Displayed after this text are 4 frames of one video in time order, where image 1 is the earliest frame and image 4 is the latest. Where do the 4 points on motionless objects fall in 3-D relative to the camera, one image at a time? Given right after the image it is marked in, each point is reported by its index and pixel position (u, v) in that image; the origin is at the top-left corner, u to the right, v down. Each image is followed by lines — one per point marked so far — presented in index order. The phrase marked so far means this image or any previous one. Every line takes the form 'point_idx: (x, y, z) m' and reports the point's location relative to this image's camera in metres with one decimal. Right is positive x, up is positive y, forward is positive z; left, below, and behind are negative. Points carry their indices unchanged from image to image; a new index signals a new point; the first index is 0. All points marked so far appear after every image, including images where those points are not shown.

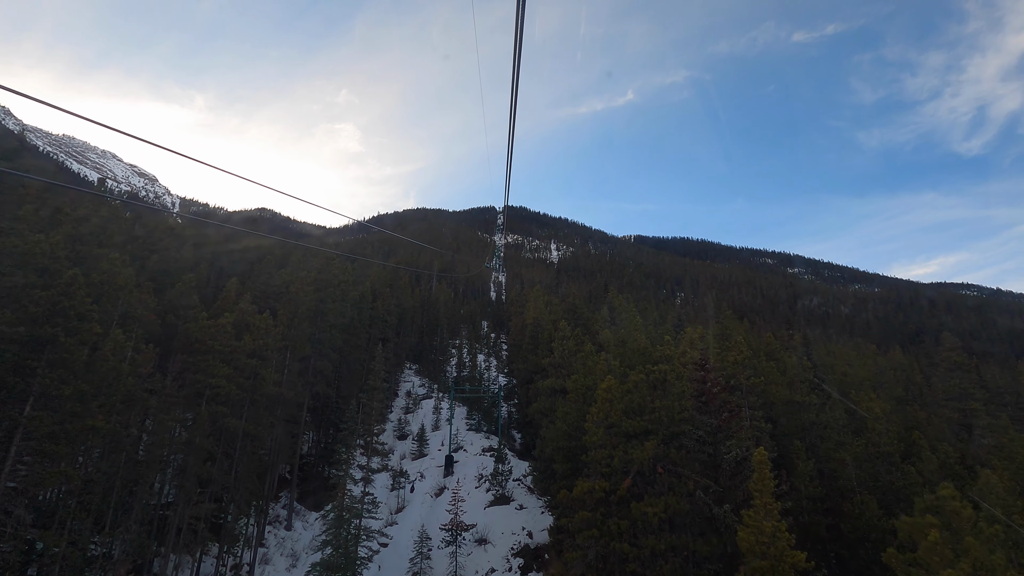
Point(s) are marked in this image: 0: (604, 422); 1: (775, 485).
0: (+2.7, -4.0, +15.9) m
1: (+5.7, -4.3, +11.5) m
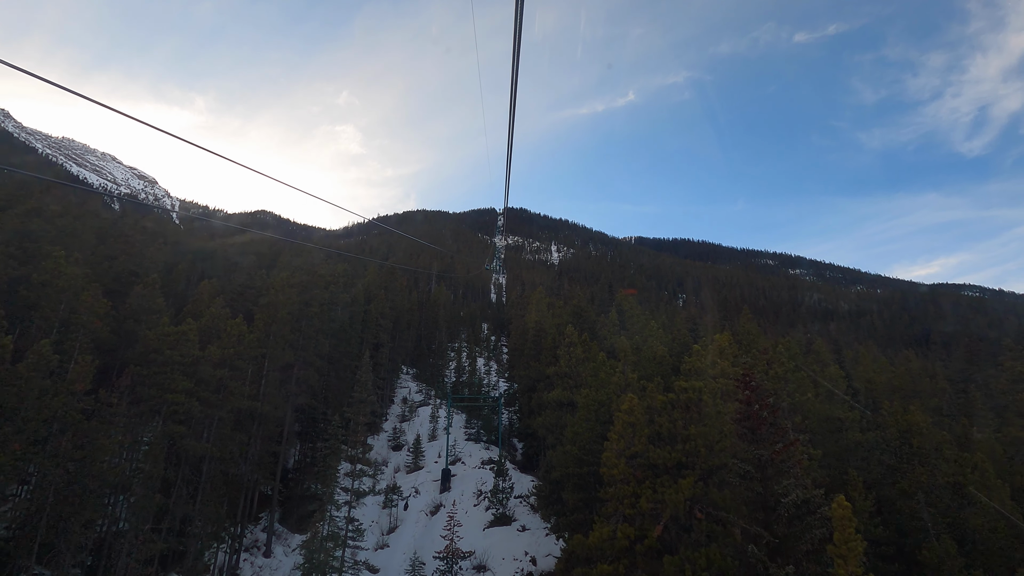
0: (+2.8, -4.0, +13.2) m
1: (+5.8, -4.3, +8.8) m
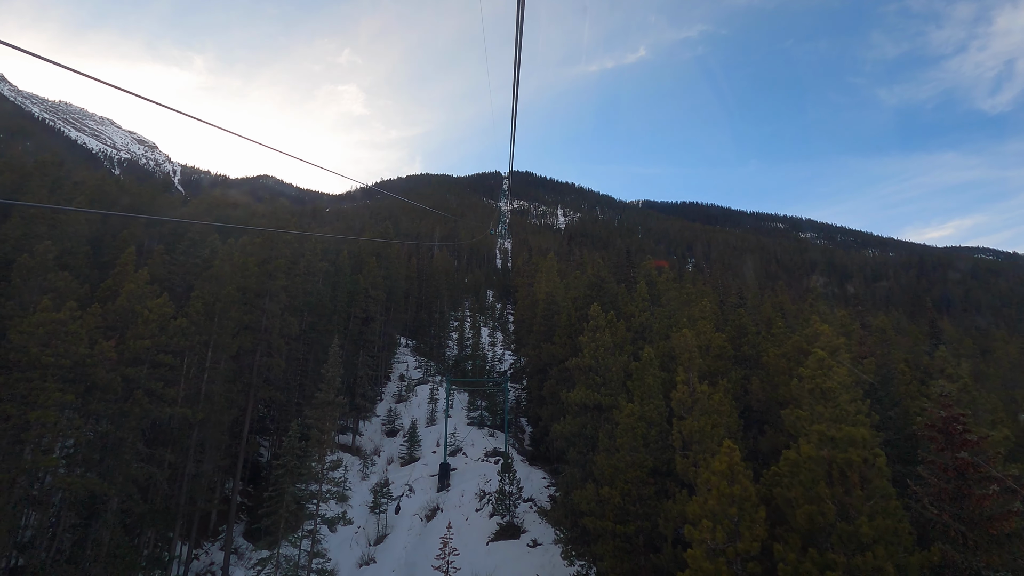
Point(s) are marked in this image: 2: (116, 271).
0: (+3.0, -3.6, +7.6) m
1: (+5.9, -4.2, +3.3) m
2: (-14.7, +0.6, +19.8) m
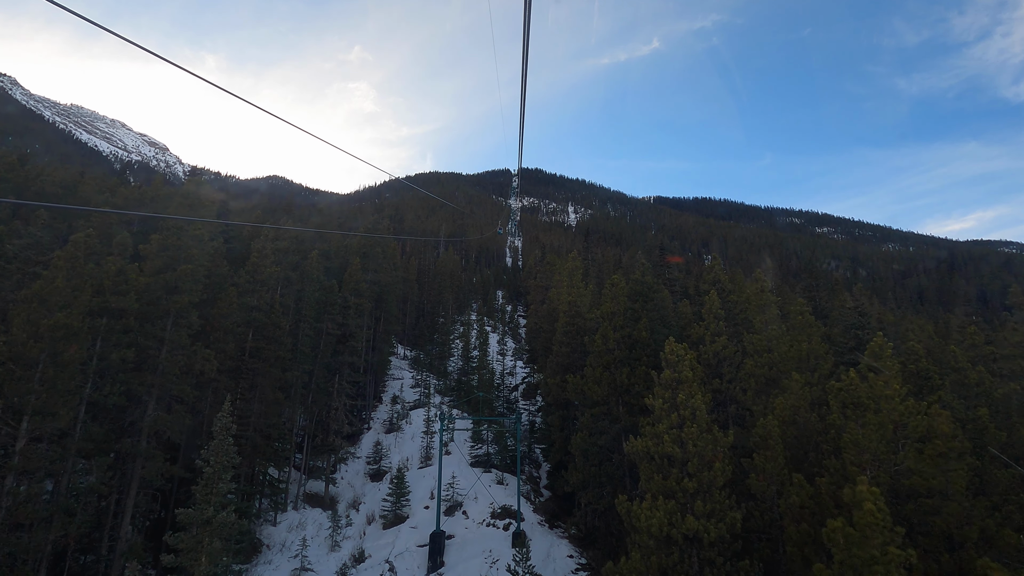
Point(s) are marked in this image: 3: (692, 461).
0: (+3.1, -4.2, -0.9) m
1: (+6.0, -4.7, -5.3) m
2: (-14.4, -0.1, +11.6) m
3: (+3.5, -3.3, +10.4) m
